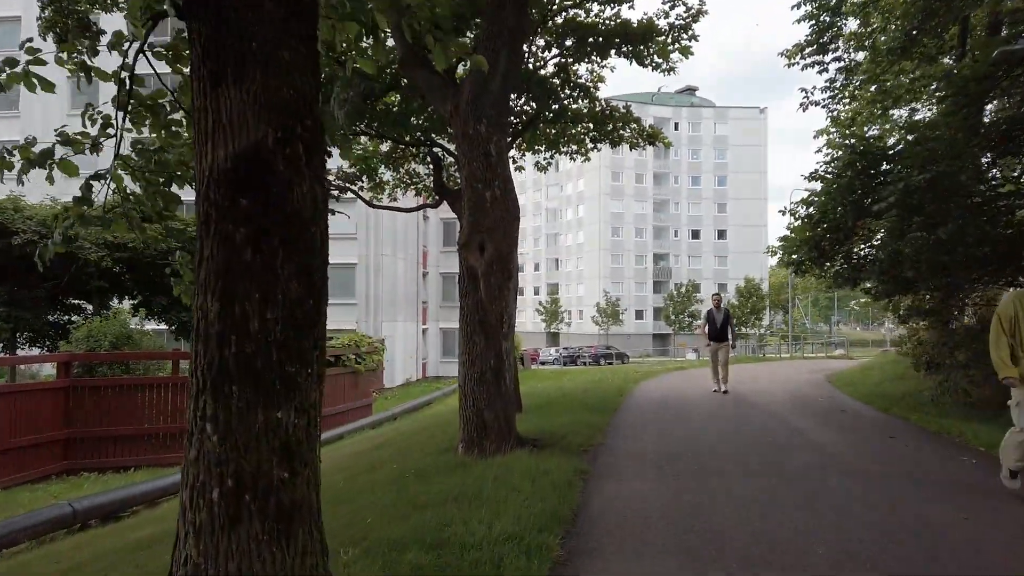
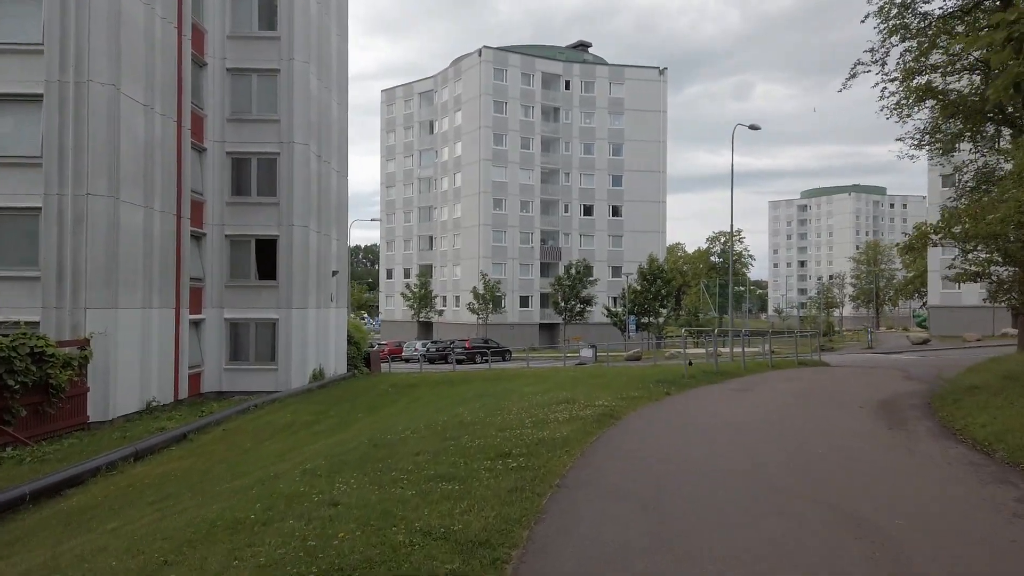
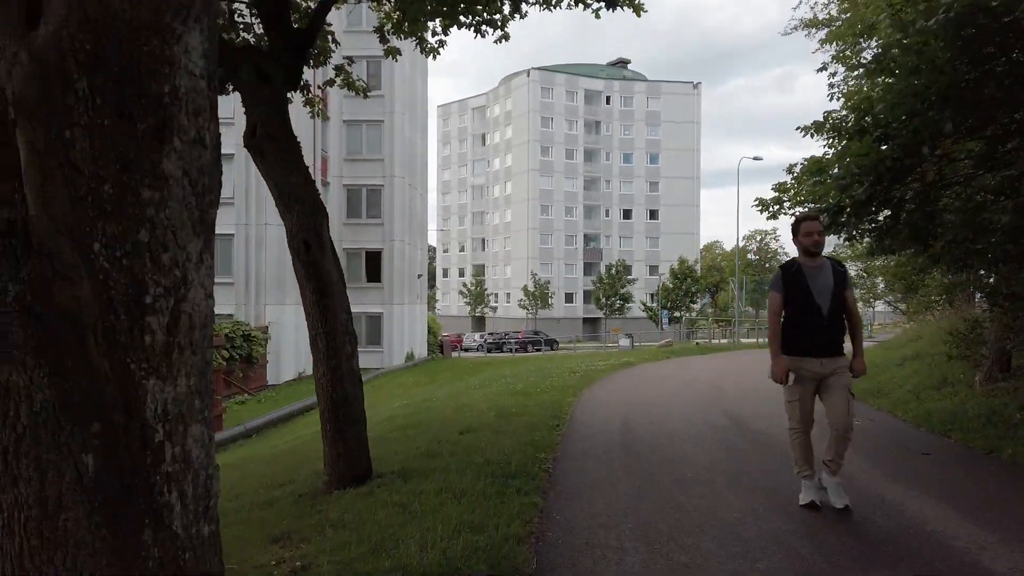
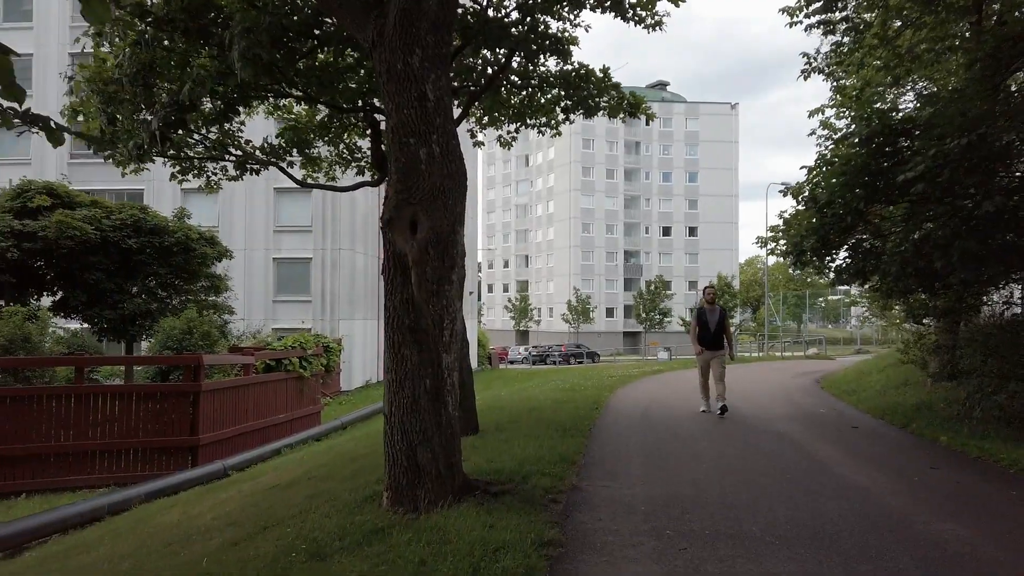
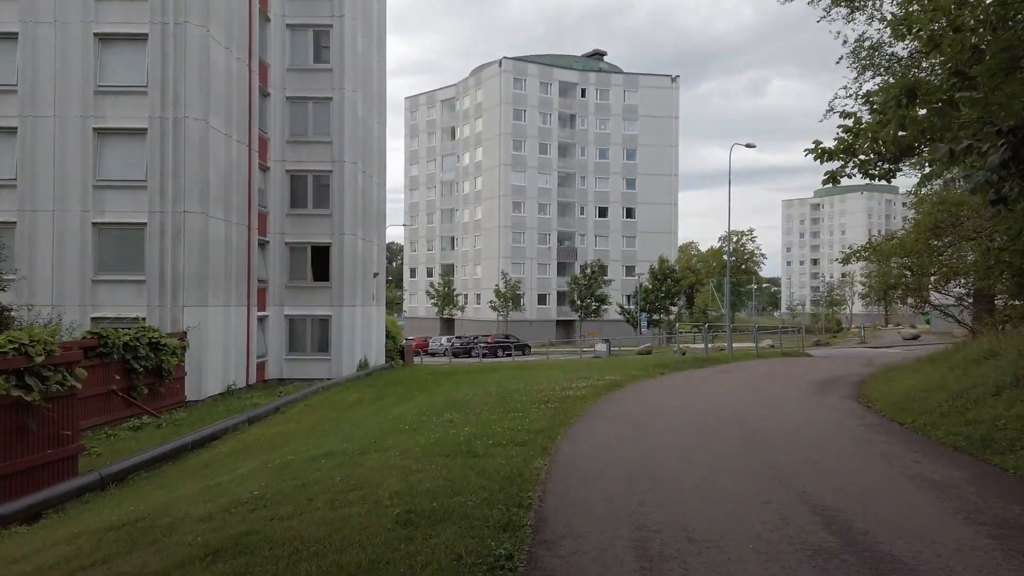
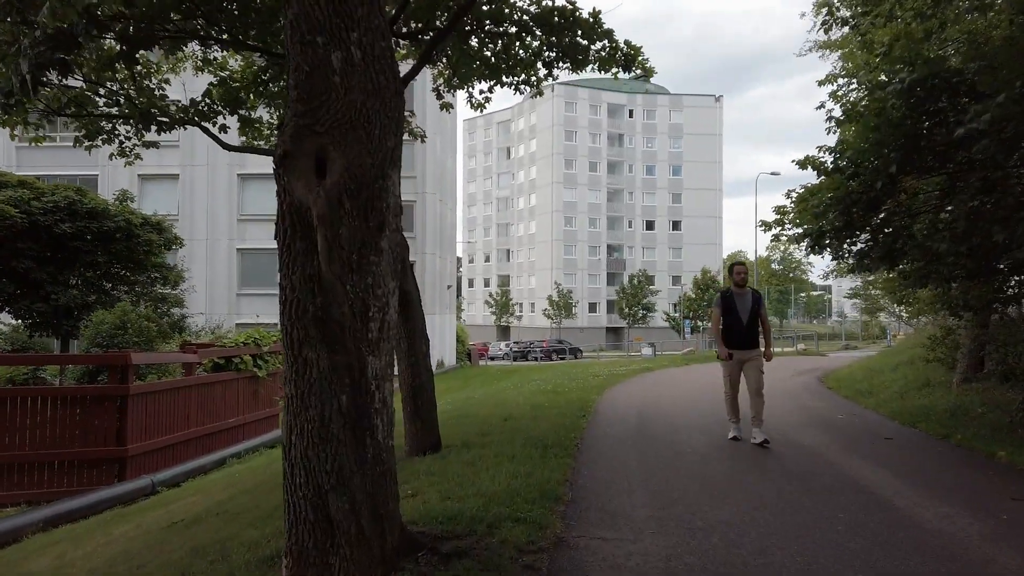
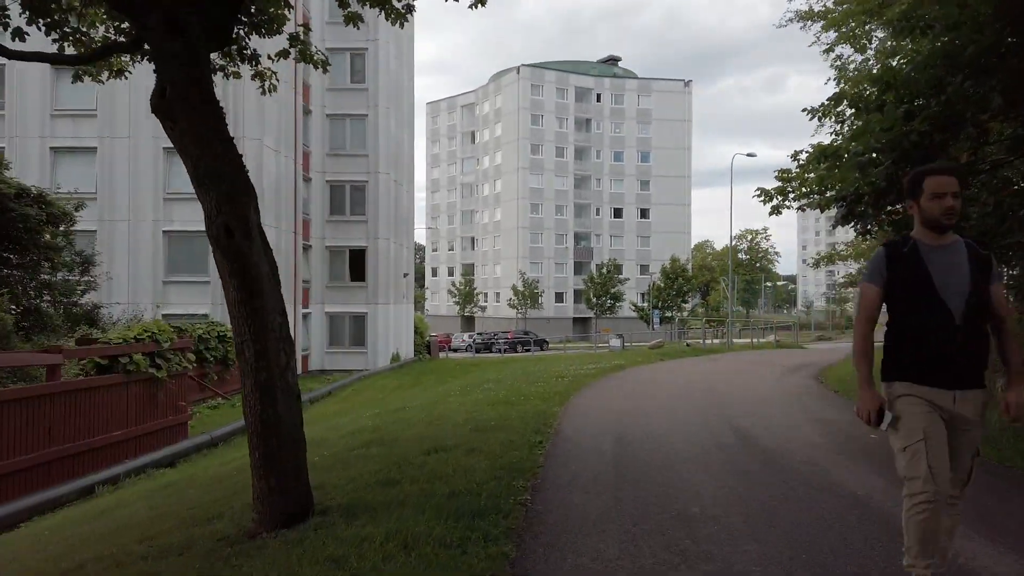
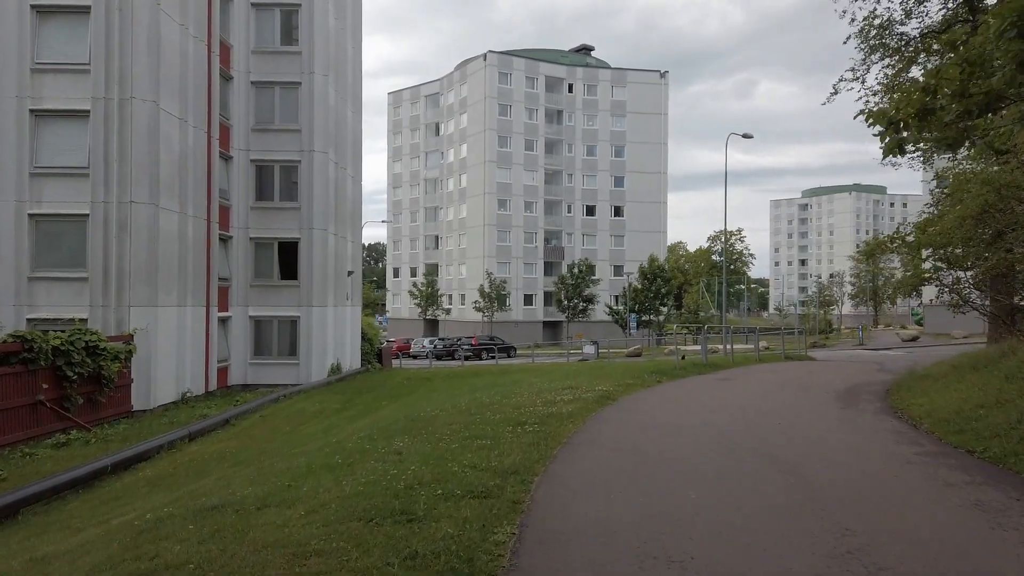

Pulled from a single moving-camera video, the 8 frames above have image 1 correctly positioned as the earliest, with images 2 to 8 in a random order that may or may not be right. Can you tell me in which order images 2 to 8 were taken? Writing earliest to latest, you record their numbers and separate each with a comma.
4, 6, 3, 7, 5, 8, 2
